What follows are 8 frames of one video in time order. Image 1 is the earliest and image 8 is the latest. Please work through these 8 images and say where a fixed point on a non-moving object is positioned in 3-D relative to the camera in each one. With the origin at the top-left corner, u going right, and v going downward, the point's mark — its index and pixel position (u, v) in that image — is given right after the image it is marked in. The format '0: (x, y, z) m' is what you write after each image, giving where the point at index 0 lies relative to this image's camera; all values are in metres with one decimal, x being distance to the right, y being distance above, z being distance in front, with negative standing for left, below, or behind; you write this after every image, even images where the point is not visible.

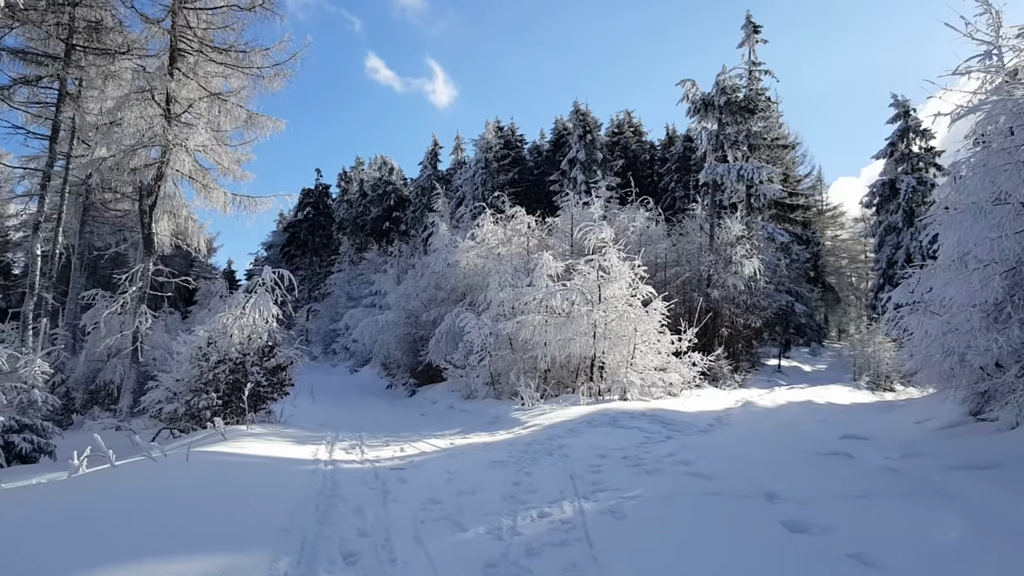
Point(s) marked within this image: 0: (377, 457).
0: (-1.0, -1.3, +6.2) m
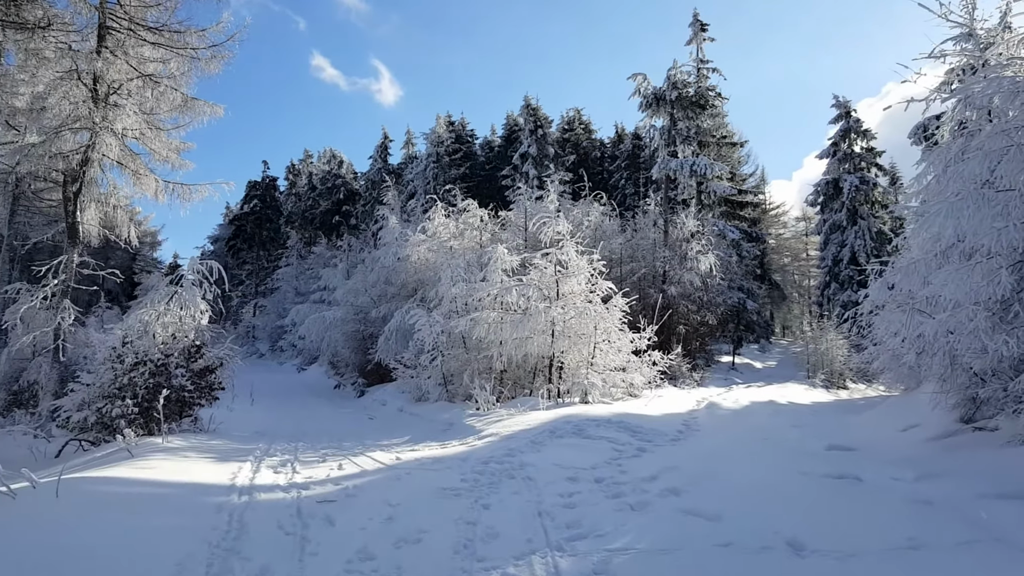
0: (-1.4, -1.3, +5.3) m
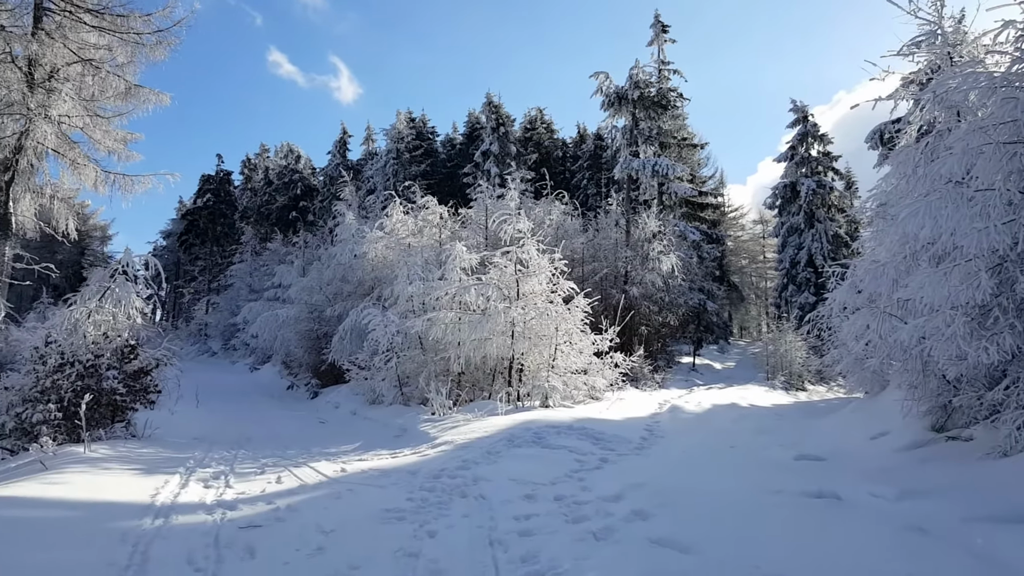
0: (-1.6, -1.3, +4.9) m
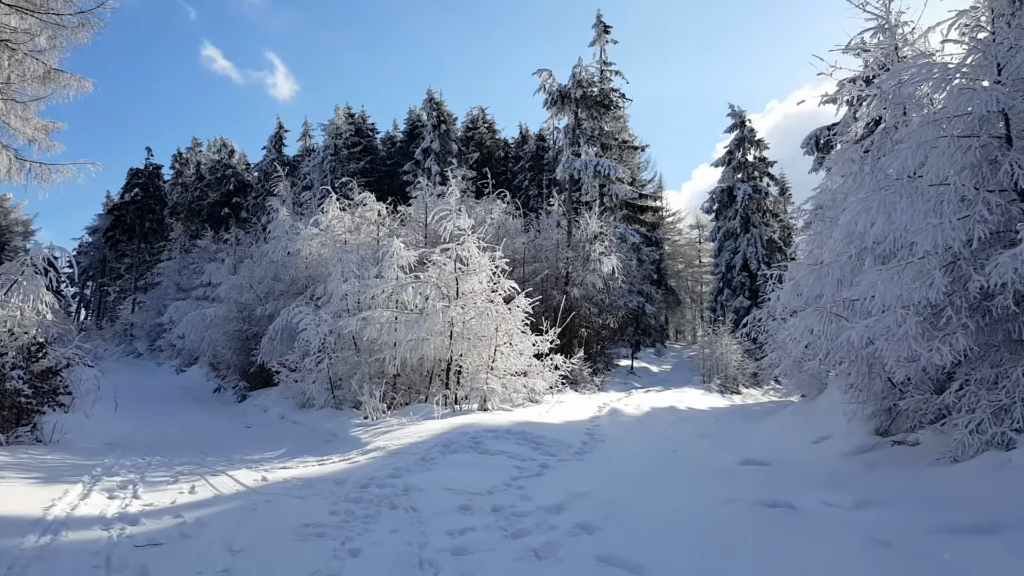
0: (-2.0, -1.2, +4.4) m
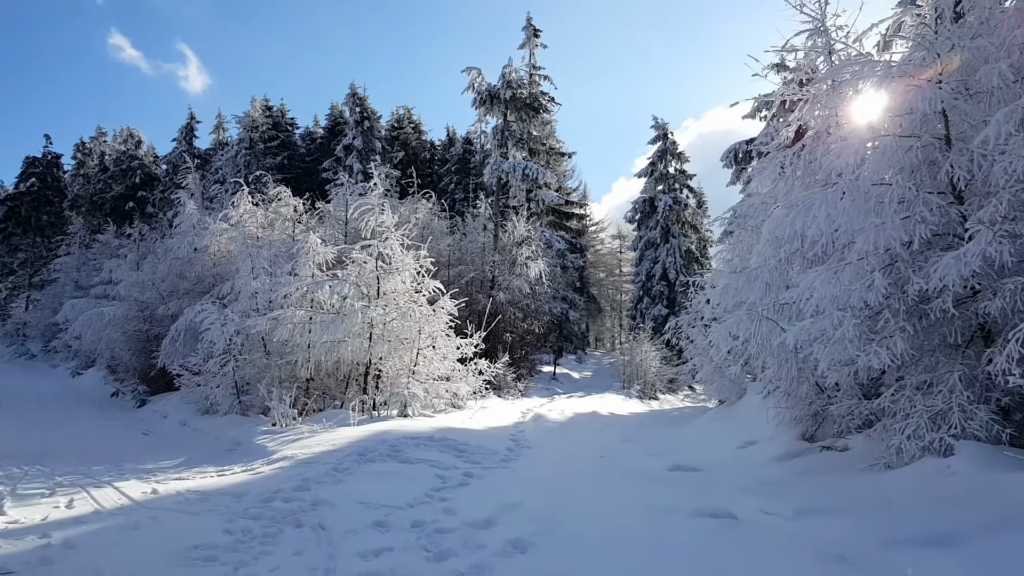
0: (-2.4, -1.1, +3.8) m
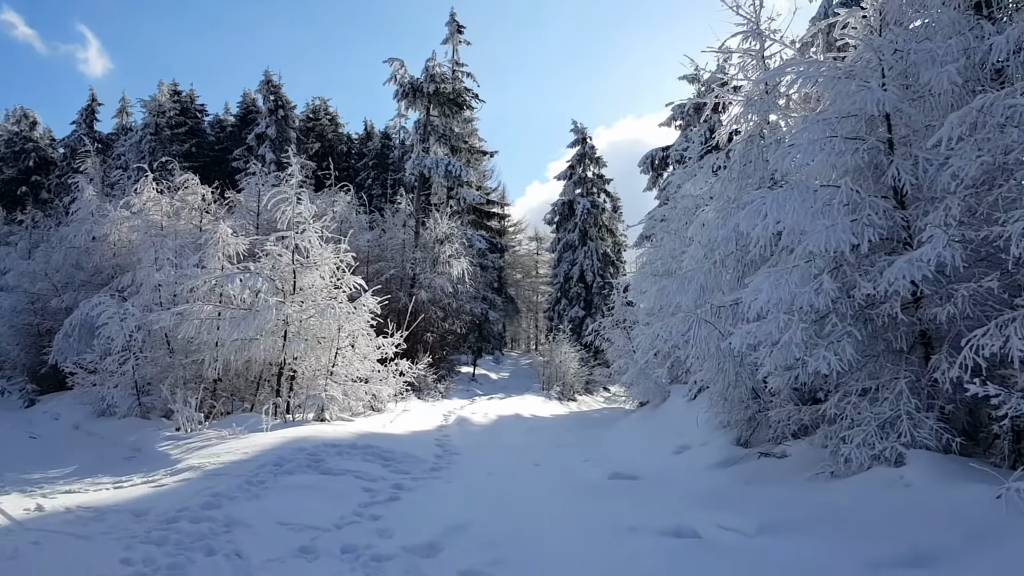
0: (-2.6, -1.1, +3.2) m
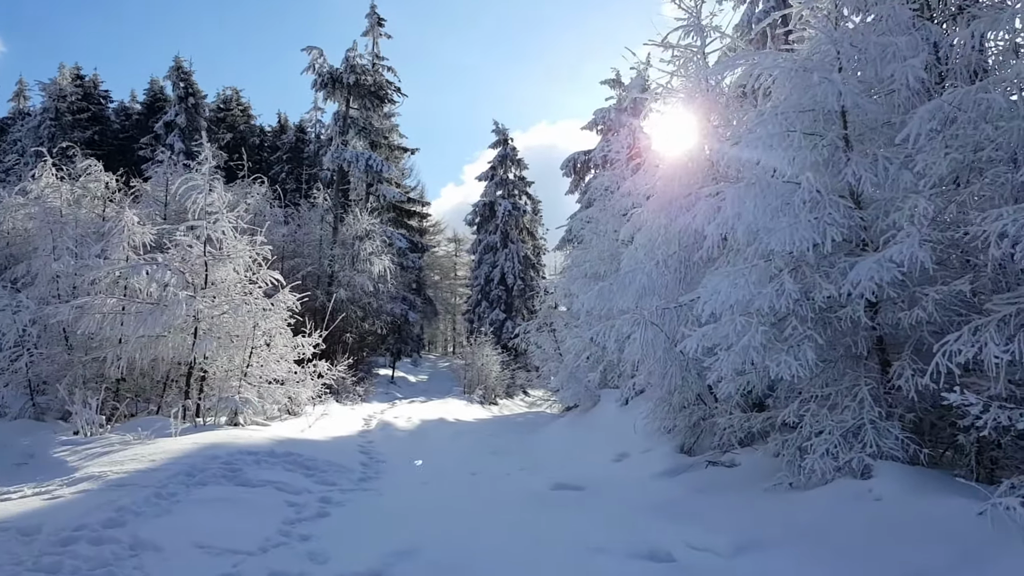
0: (-2.8, -1.0, +2.5) m
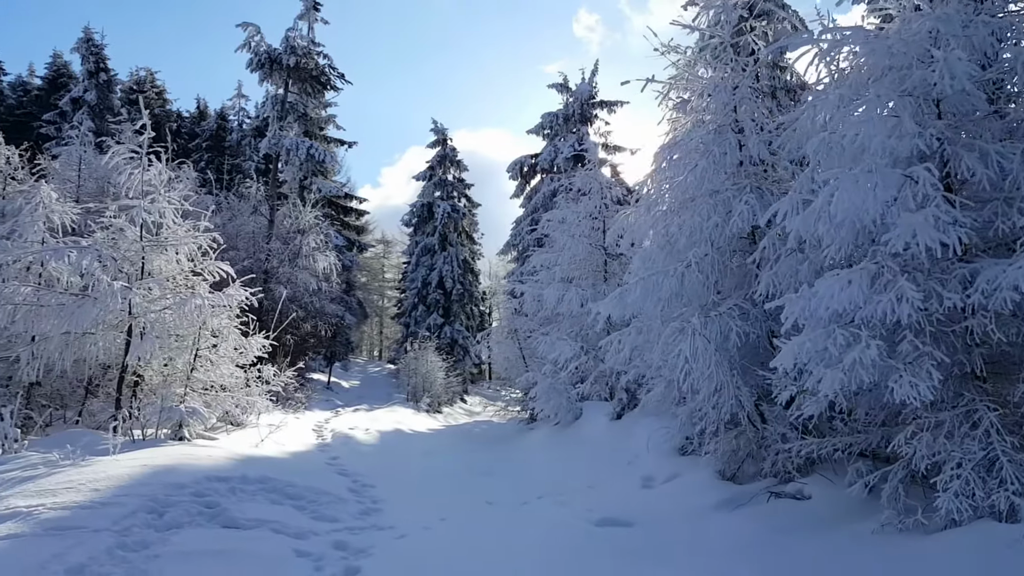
0: (-2.3, -0.9, +1.5) m
